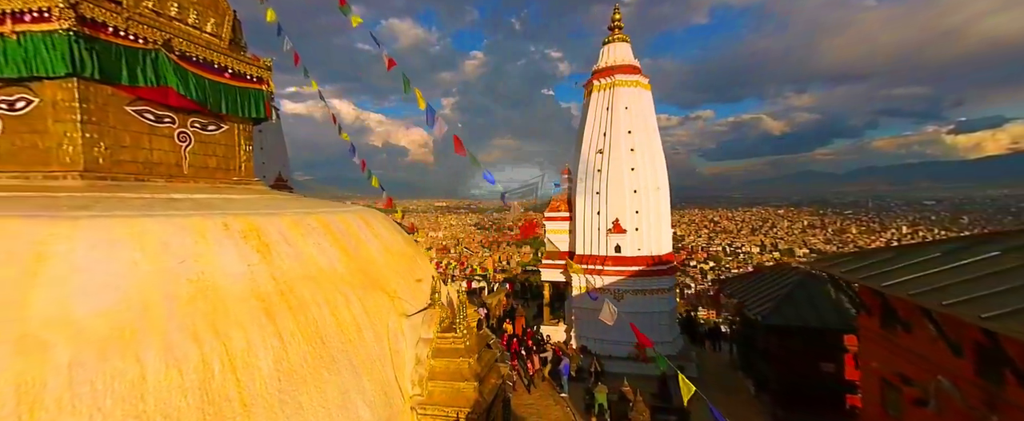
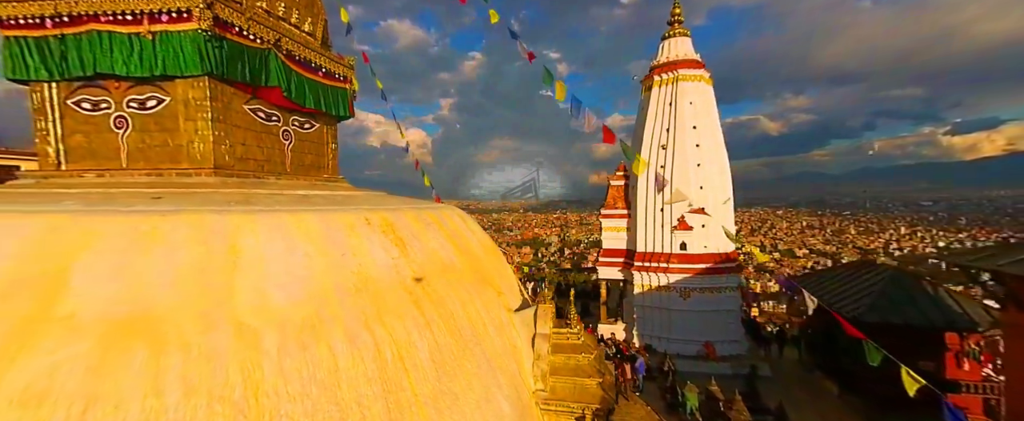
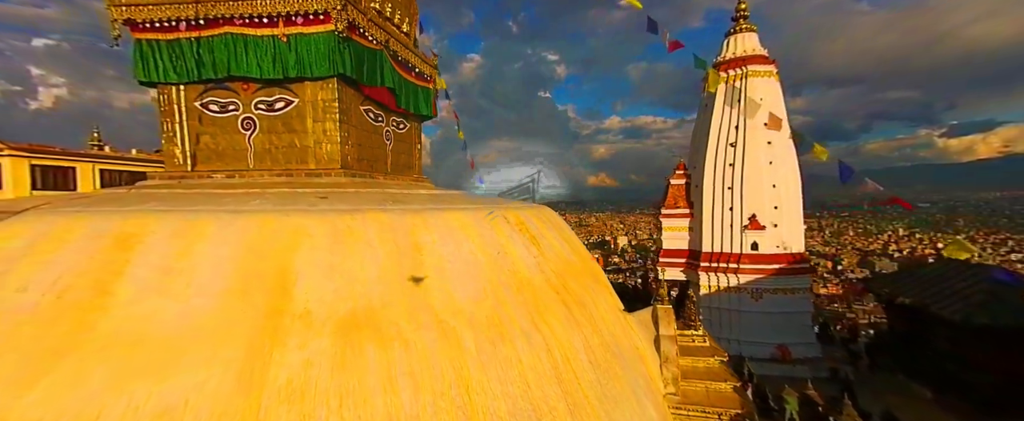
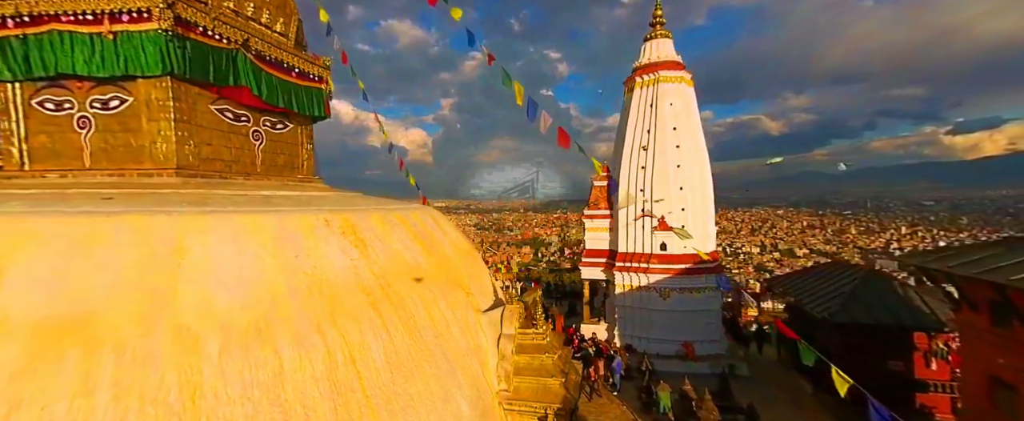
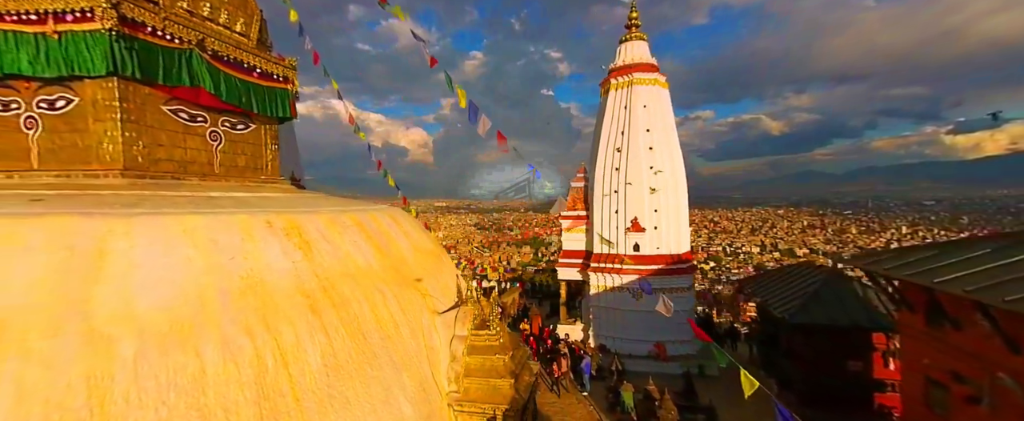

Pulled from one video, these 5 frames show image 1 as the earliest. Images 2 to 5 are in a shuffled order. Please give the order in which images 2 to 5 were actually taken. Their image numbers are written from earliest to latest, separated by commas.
5, 4, 2, 3
